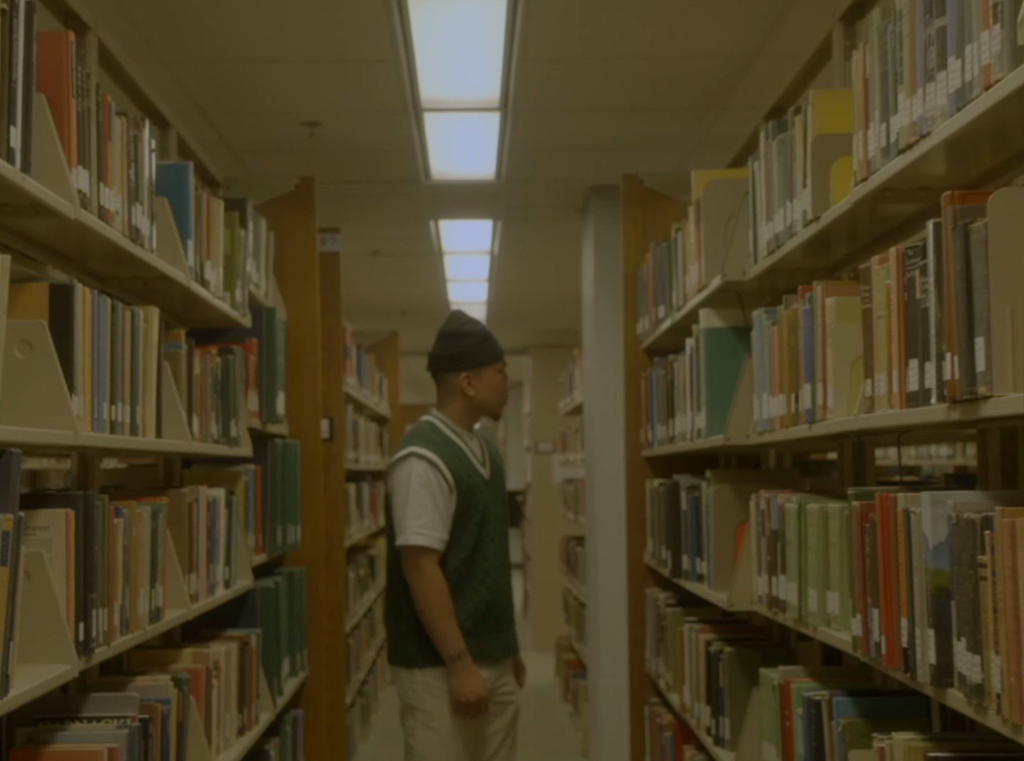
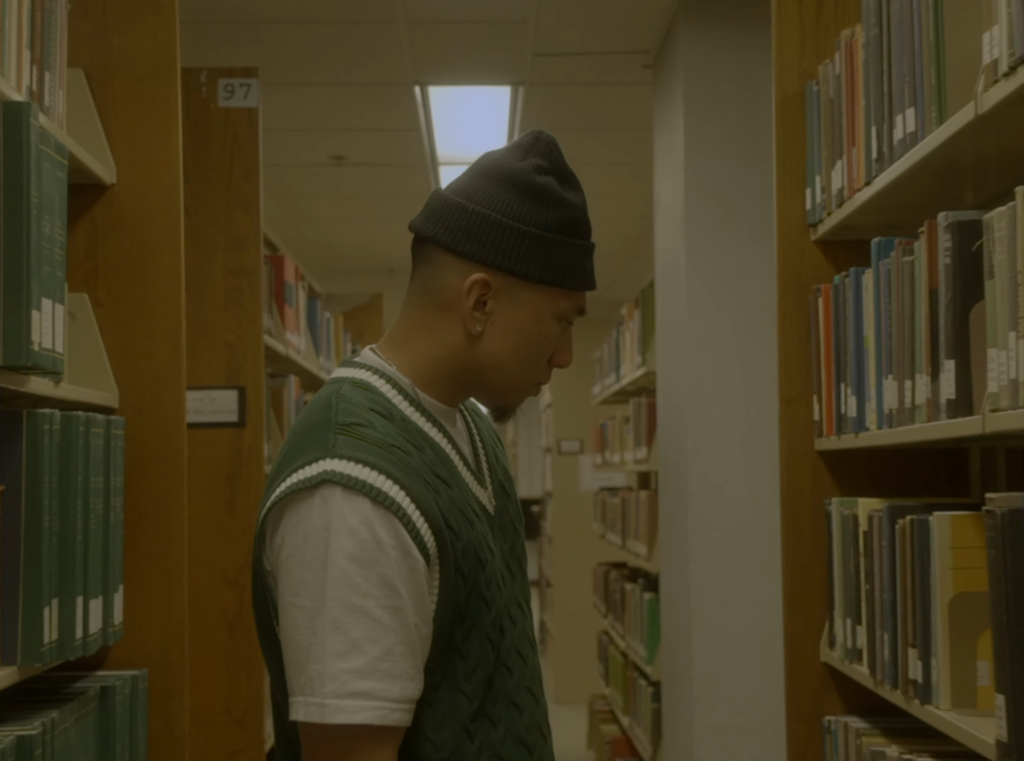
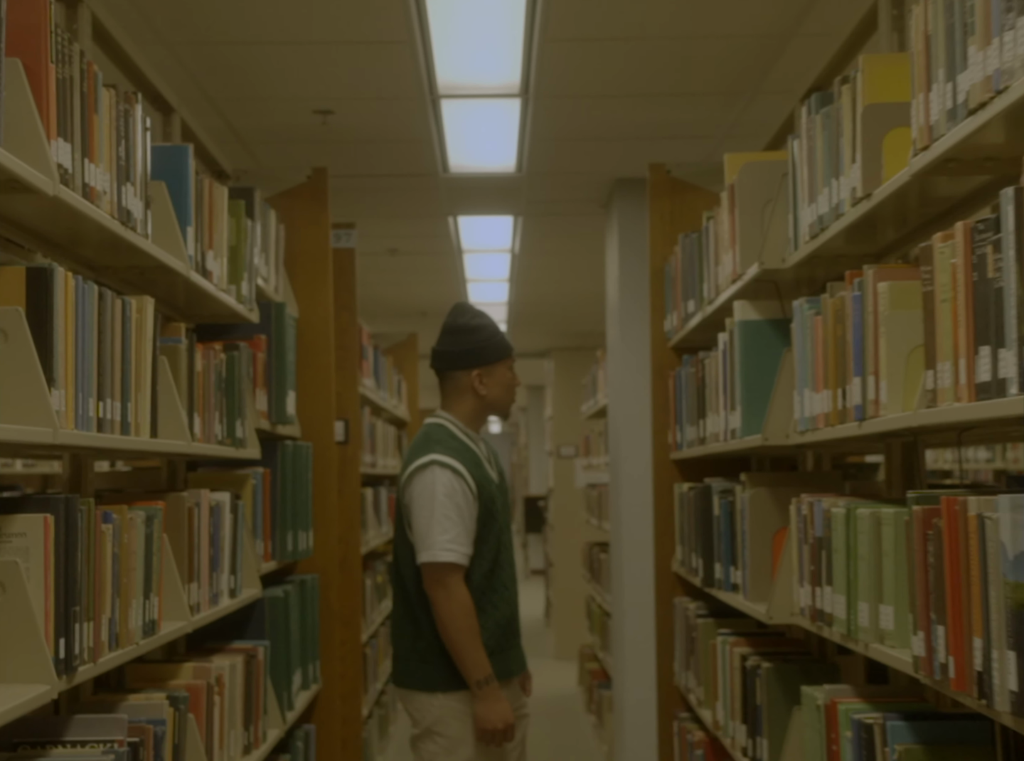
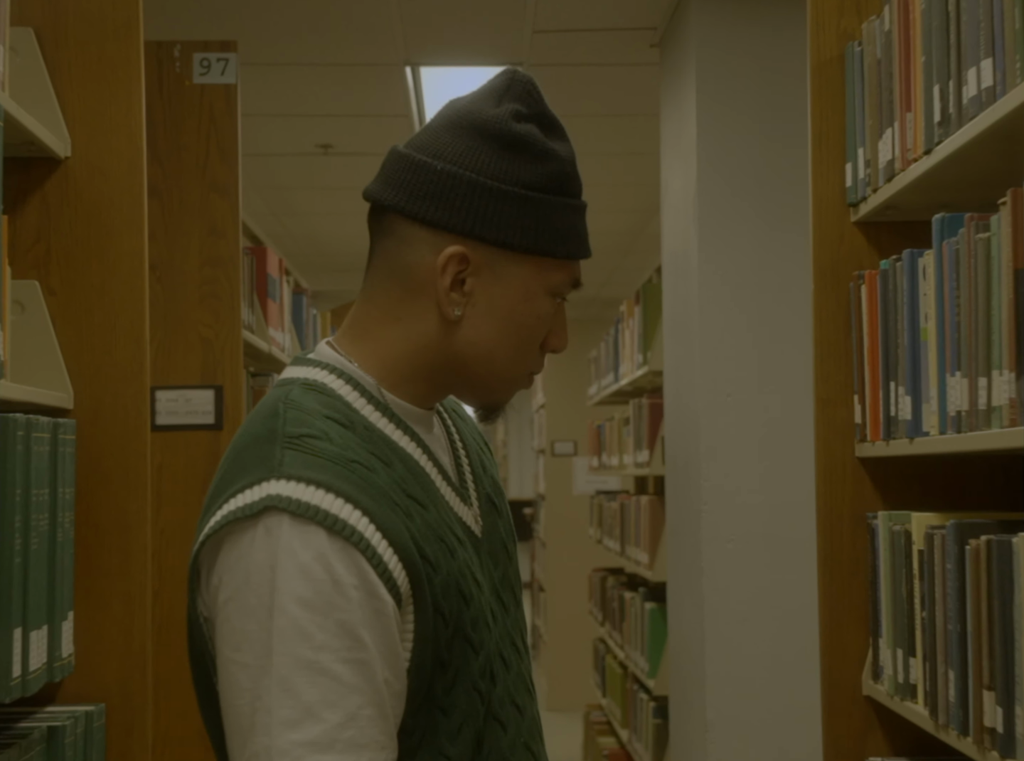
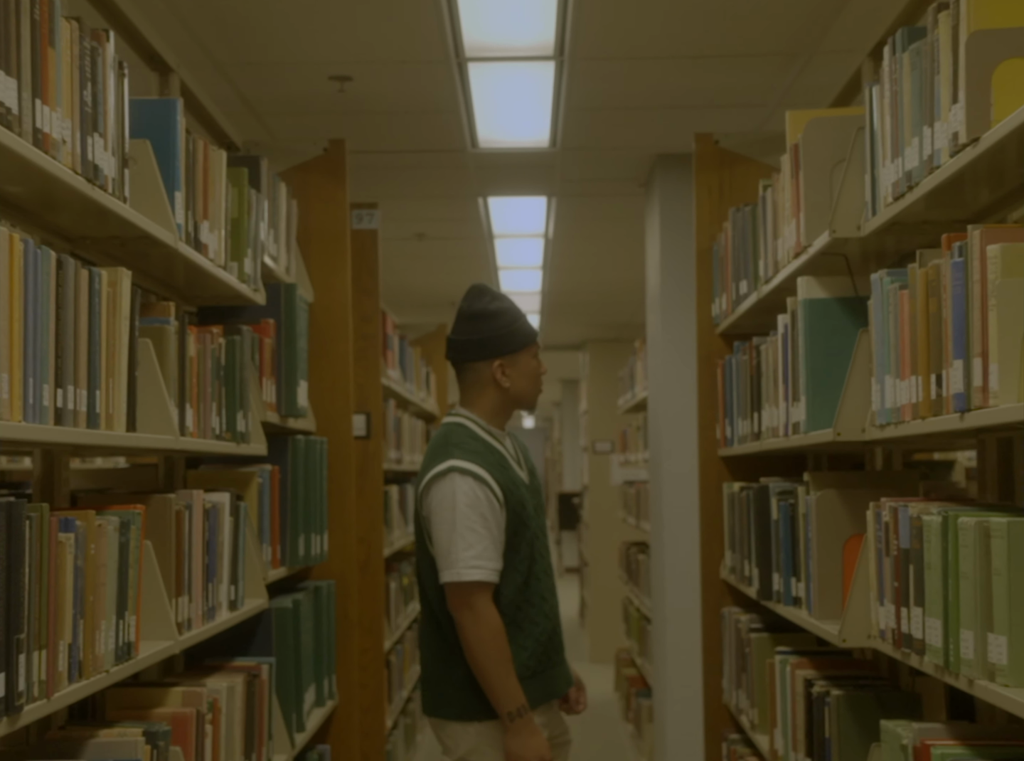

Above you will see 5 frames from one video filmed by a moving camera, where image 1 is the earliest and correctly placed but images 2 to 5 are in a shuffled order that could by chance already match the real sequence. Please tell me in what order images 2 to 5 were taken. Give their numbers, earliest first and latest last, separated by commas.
3, 5, 2, 4
